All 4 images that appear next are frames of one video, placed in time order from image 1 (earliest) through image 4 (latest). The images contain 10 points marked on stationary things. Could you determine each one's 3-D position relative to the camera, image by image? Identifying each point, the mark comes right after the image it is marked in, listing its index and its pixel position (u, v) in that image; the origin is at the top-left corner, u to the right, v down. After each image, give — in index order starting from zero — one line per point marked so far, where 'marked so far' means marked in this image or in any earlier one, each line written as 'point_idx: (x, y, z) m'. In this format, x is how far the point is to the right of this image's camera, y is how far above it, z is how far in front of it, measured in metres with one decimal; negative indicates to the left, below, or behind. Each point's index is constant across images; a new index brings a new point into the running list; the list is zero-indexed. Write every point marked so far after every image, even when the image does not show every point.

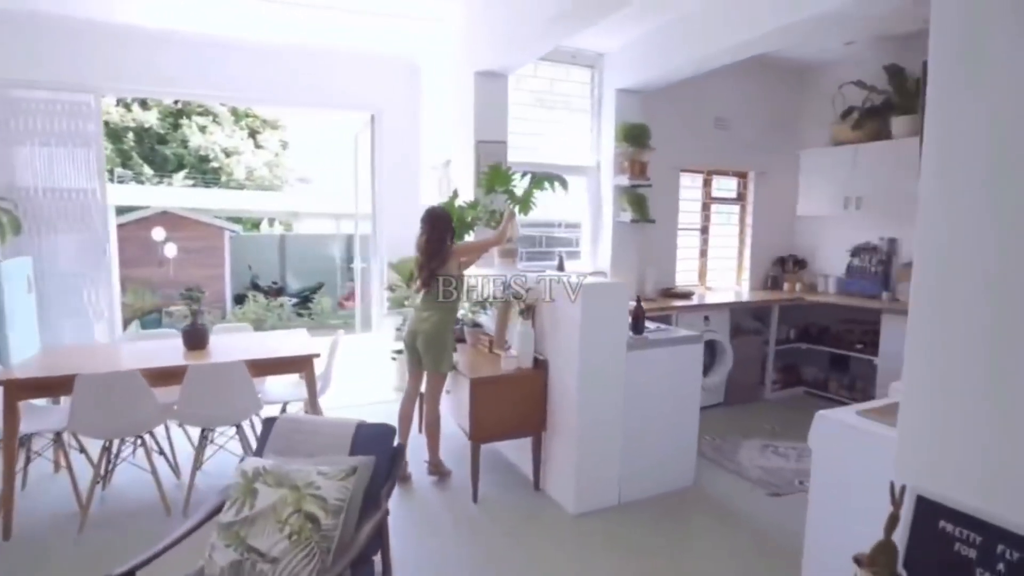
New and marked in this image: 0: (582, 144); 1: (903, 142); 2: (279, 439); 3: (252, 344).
0: (+0.6, +1.2, +4.6) m
1: (+2.9, +1.1, +4.4) m
2: (-0.9, -0.6, +2.1) m
3: (-1.5, -0.3, +3.4) m
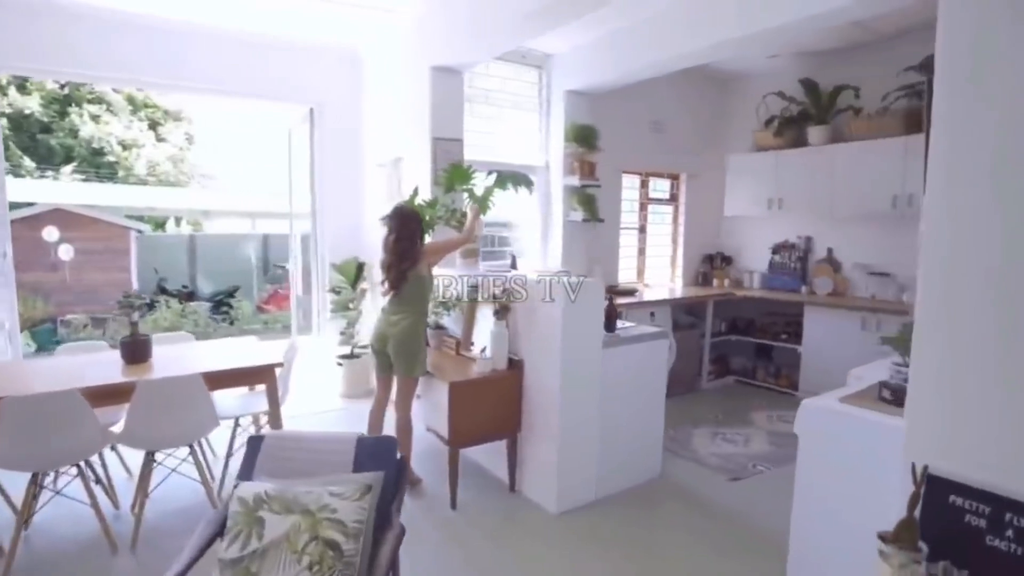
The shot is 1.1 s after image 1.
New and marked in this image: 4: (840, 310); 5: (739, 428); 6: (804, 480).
0: (+0.2, +1.2, +4.7) m
1: (+2.5, +1.1, +4.8) m
2: (-0.8, -0.6, +1.9) m
3: (-1.7, -0.4, +3.1) m
4: (+2.6, -0.2, +4.6) m
5: (+1.6, -1.0, +4.2) m
6: (+1.1, -0.8, +2.2) m
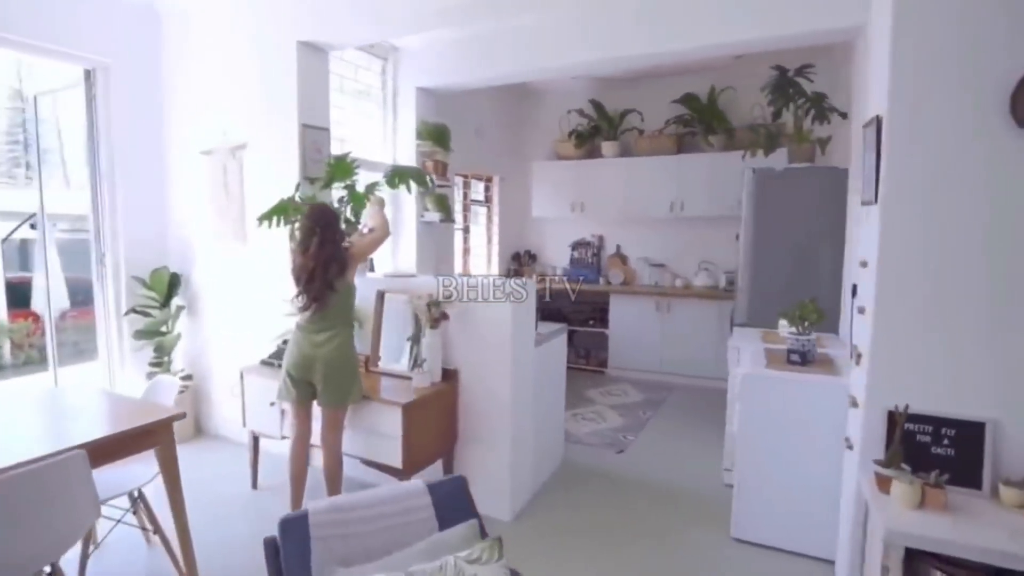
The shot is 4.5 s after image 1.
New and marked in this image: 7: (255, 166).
0: (-1.0, +1.1, +4.4) m
1: (+0.9, +1.2, +5.6) m
2: (-0.5, -0.7, +1.5) m
3: (-1.8, -0.5, +2.1) m
4: (+1.2, -0.1, +5.4) m
5: (+0.6, -1.0, +4.7) m
6: (+1.1, -0.7, +2.7) m
7: (-1.6, +0.7, +3.5) m
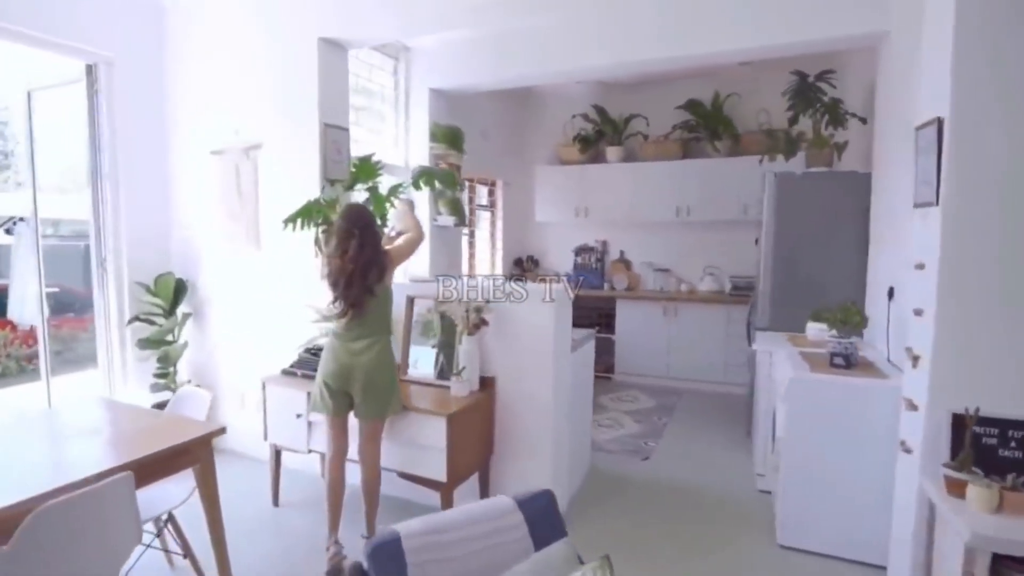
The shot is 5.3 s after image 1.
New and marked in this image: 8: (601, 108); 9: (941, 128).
0: (-0.9, +1.1, +4.2) m
1: (+1.0, +1.2, +5.6) m
2: (-0.2, -0.7, +1.4) m
3: (-1.6, -0.5, +2.0) m
4: (+1.2, -0.1, +5.4) m
5: (+0.7, -1.0, +4.6) m
6: (+1.3, -0.7, +2.7) m
7: (-1.4, +0.7, +3.3) m
8: (+0.9, +1.7, +5.6) m
9: (+1.6, +0.6, +2.1) m
